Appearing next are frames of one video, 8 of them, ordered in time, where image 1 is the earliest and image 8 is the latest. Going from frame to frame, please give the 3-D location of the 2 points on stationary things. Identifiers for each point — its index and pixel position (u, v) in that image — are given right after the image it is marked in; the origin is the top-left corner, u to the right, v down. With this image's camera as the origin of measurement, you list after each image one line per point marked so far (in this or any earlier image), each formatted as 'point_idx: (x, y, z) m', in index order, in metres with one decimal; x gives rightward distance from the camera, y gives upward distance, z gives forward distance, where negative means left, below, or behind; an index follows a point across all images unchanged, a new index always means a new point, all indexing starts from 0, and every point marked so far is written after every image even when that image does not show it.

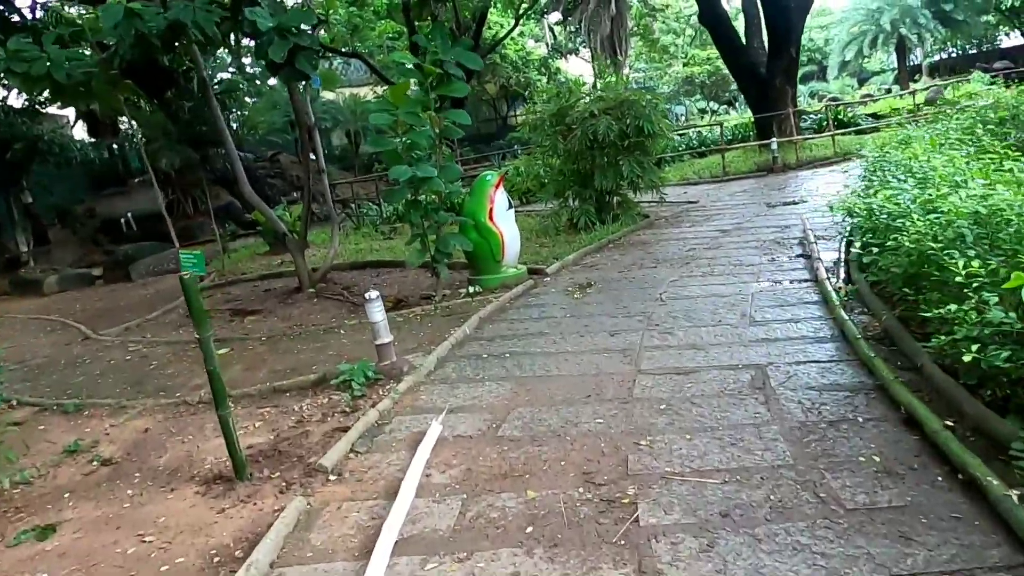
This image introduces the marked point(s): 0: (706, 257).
0: (+1.6, +0.3, +5.6) m
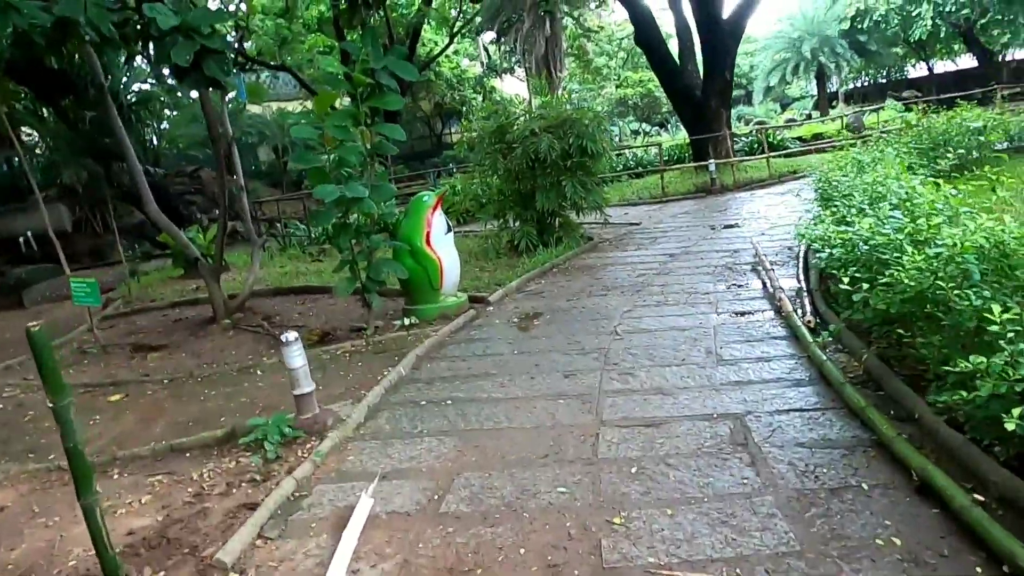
0: (+1.2, 0.0, +5.3) m
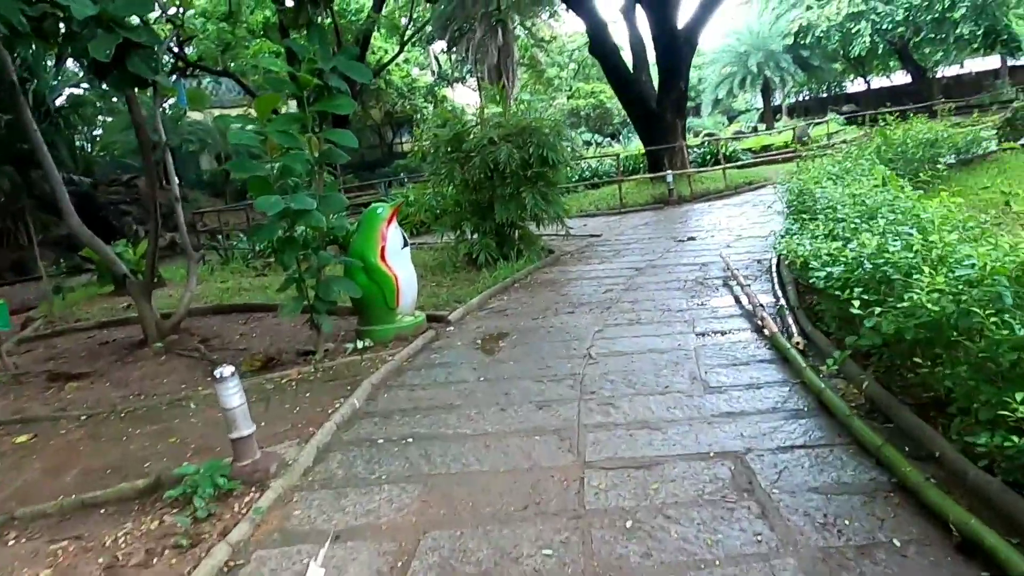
0: (+0.9, -0.1, +5.0) m
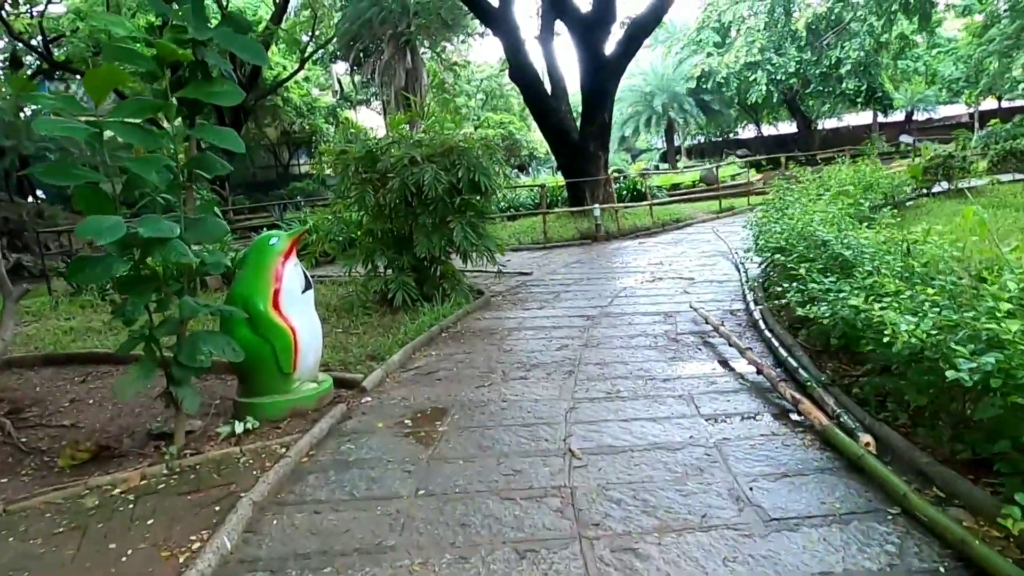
0: (+0.5, -0.5, +4.0) m
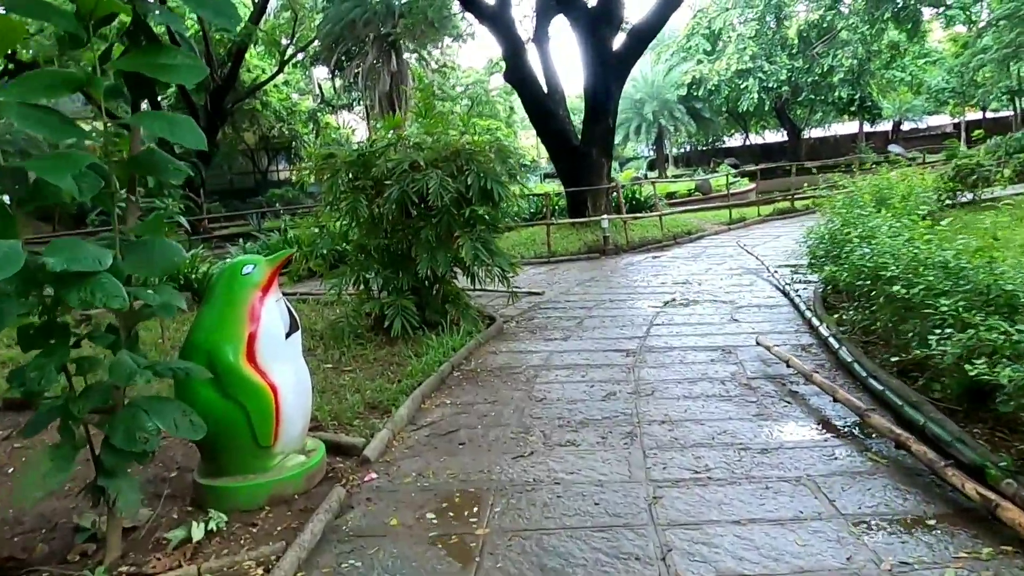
0: (+0.7, -0.6, +3.2) m
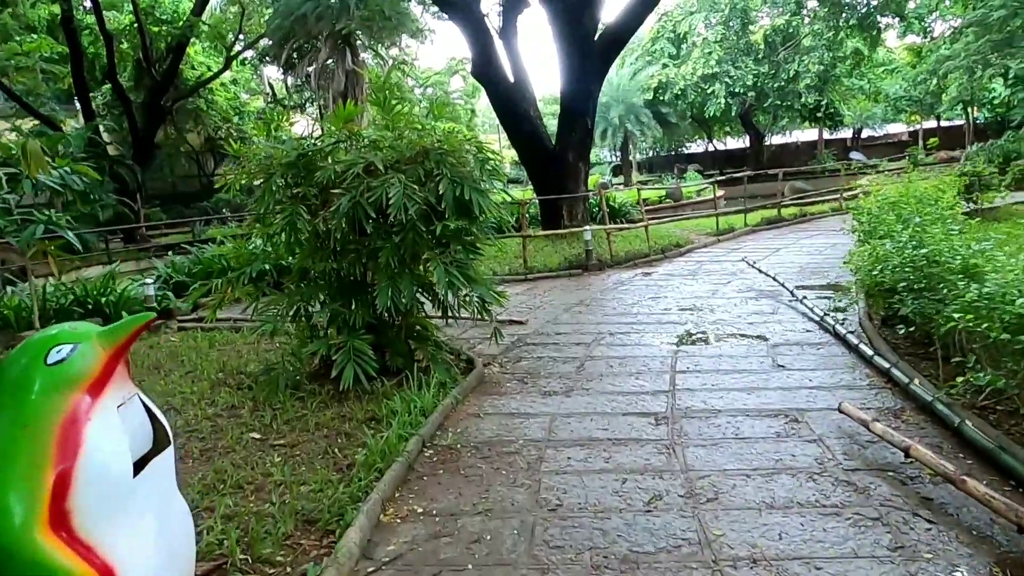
0: (+0.7, -0.8, +2.1) m
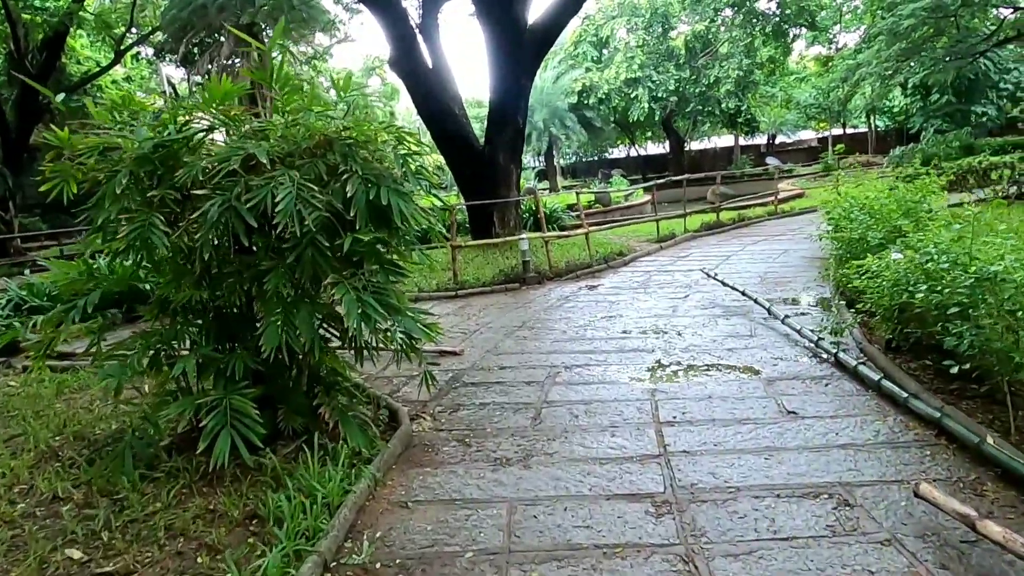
0: (+0.7, -1.0, +1.2) m
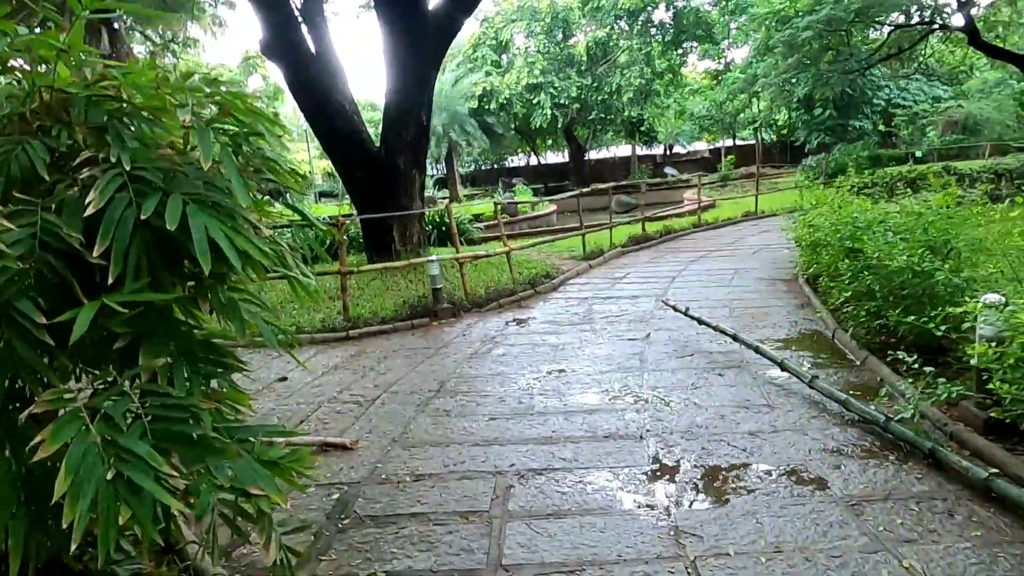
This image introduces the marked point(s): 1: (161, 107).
0: (+0.8, -1.2, -0.3) m
1: (-0.9, +0.5, +1.7) m
